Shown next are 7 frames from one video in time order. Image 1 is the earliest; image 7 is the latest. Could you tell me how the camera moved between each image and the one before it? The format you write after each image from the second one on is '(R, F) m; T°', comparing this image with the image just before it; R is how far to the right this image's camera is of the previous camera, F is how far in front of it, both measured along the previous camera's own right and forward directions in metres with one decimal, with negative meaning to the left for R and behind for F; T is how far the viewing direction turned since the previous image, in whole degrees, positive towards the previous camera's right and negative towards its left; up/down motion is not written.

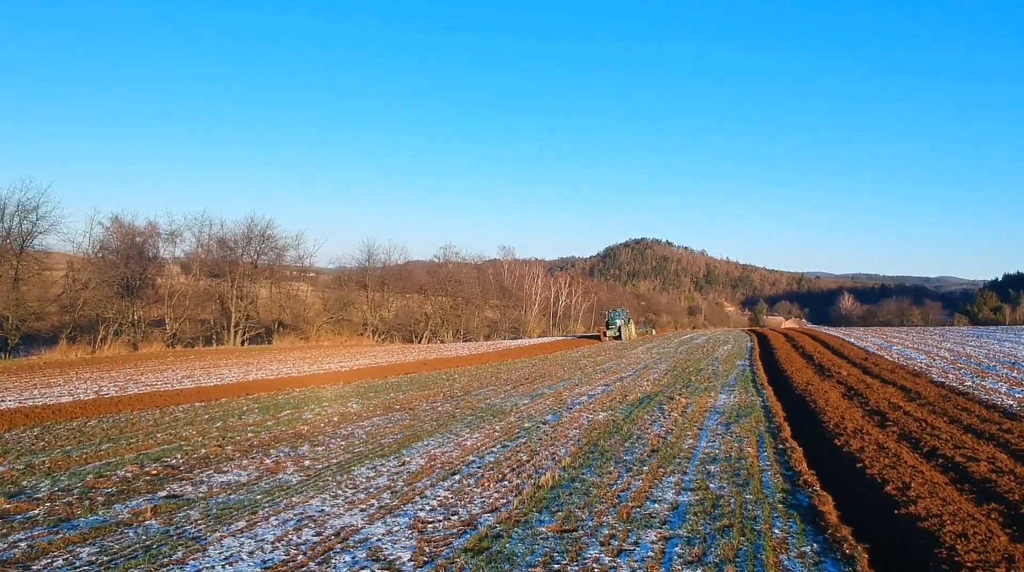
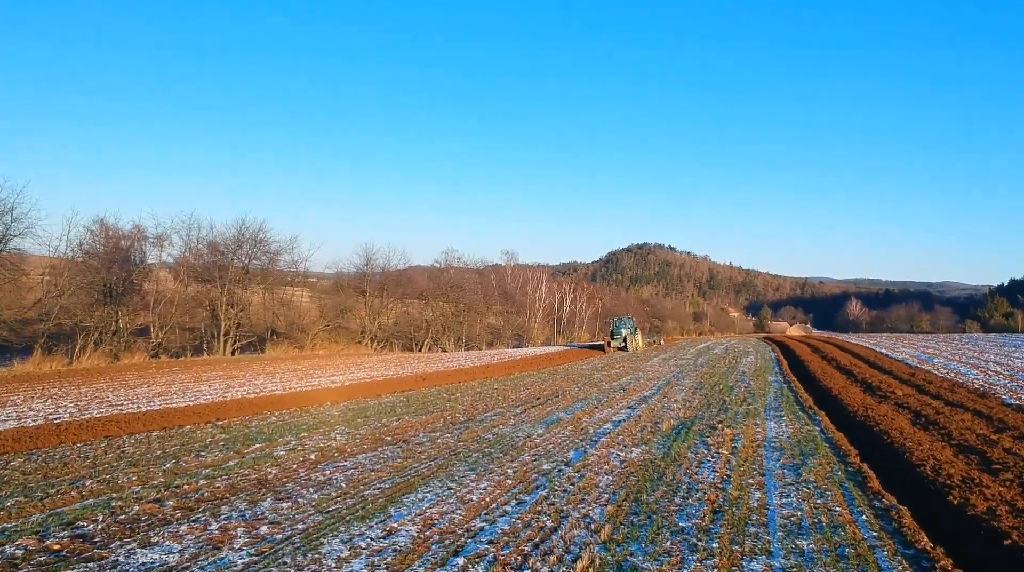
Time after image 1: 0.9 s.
(-0.2, +2.3) m; 0°
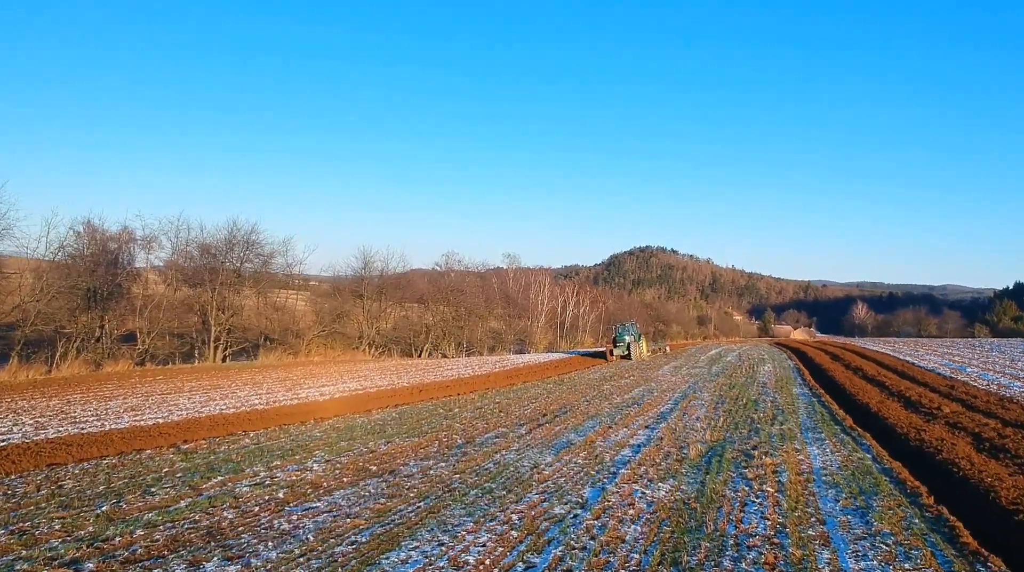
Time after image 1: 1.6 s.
(0.0, +1.7) m; 0°
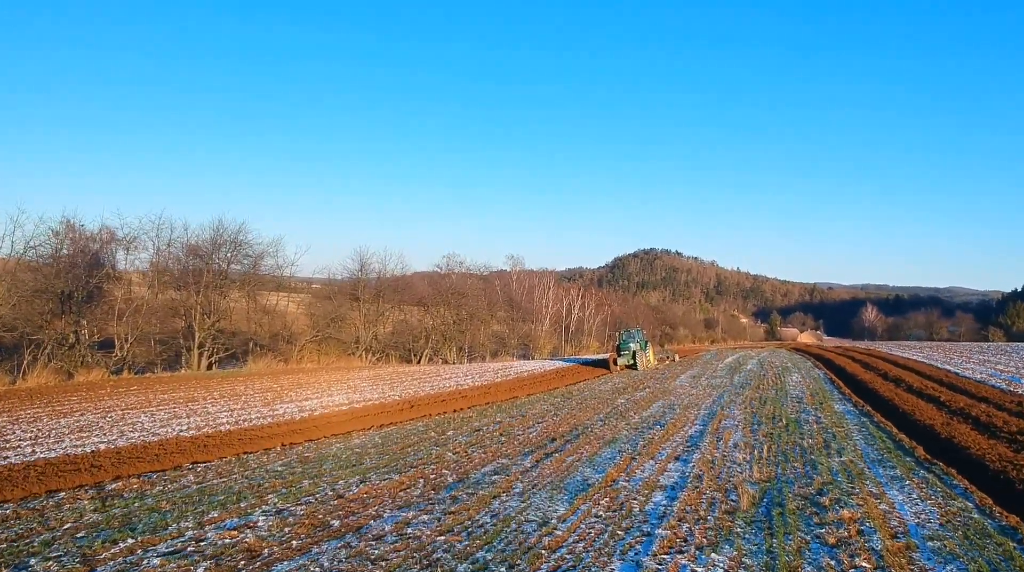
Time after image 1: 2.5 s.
(0.0, +2.4) m; 0°
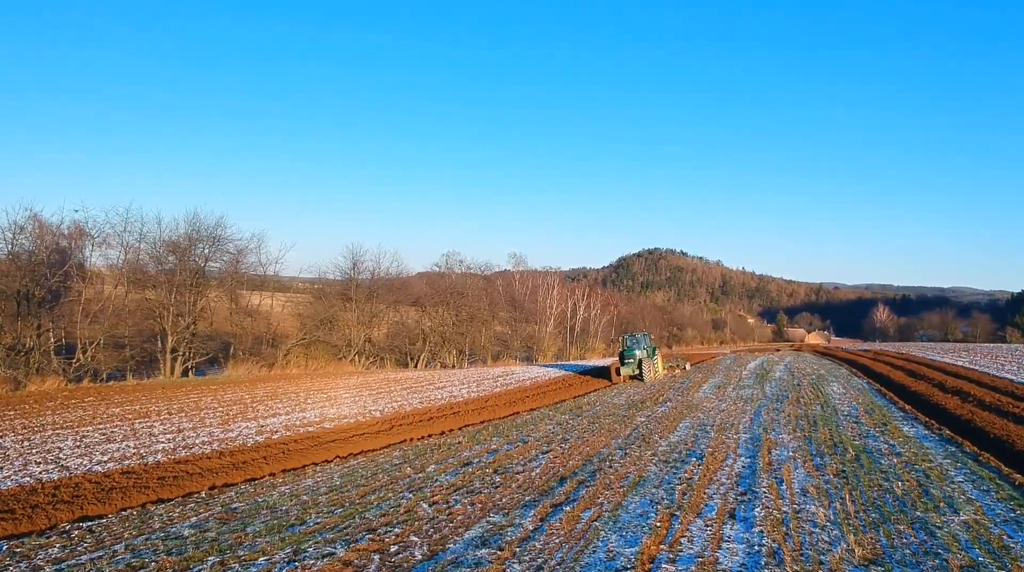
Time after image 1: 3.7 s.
(+0.1, +3.1) m; 0°
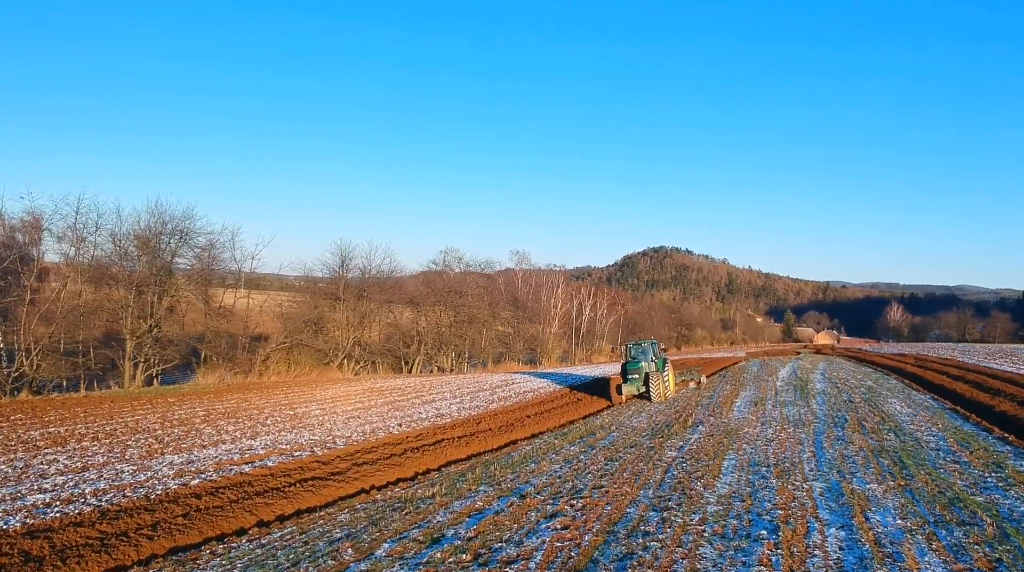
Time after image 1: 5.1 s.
(+0.2, +3.7) m; 0°
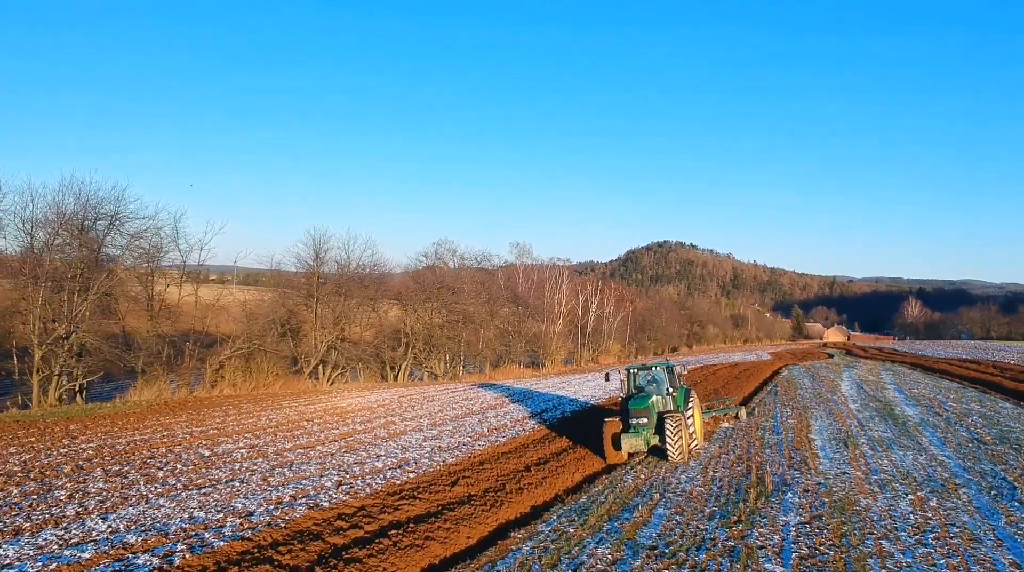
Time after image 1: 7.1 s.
(+0.2, +5.8) m; 0°
